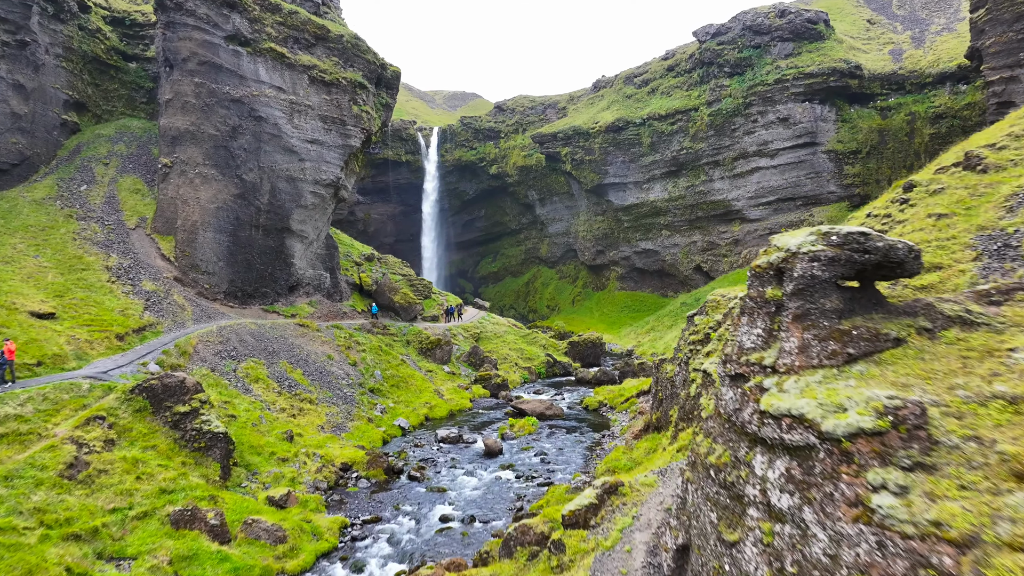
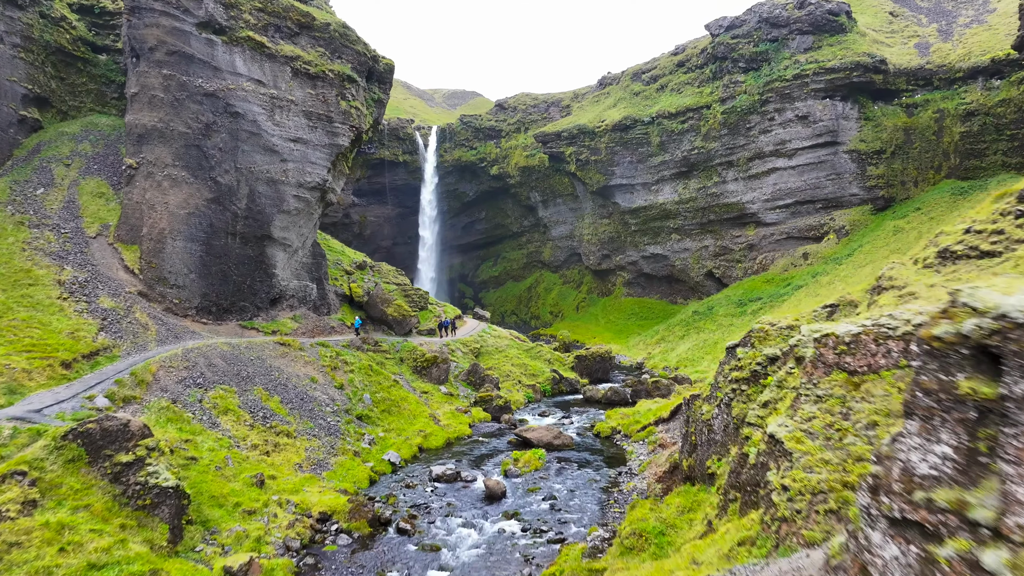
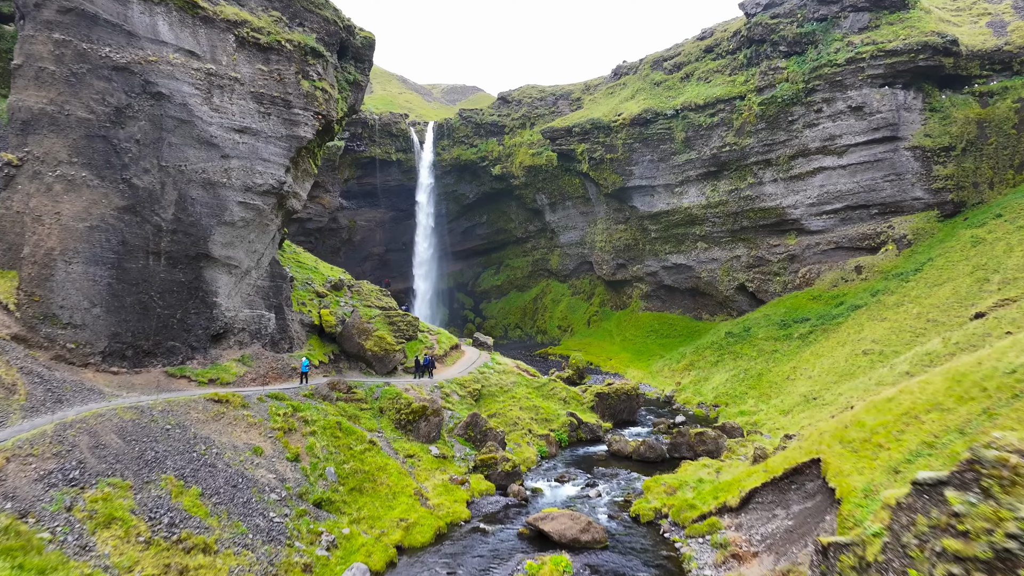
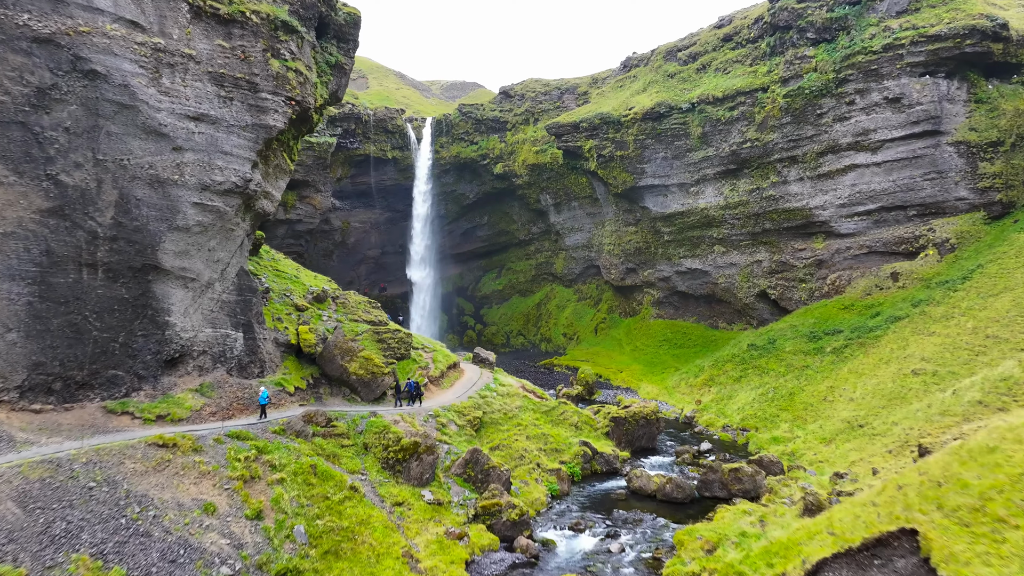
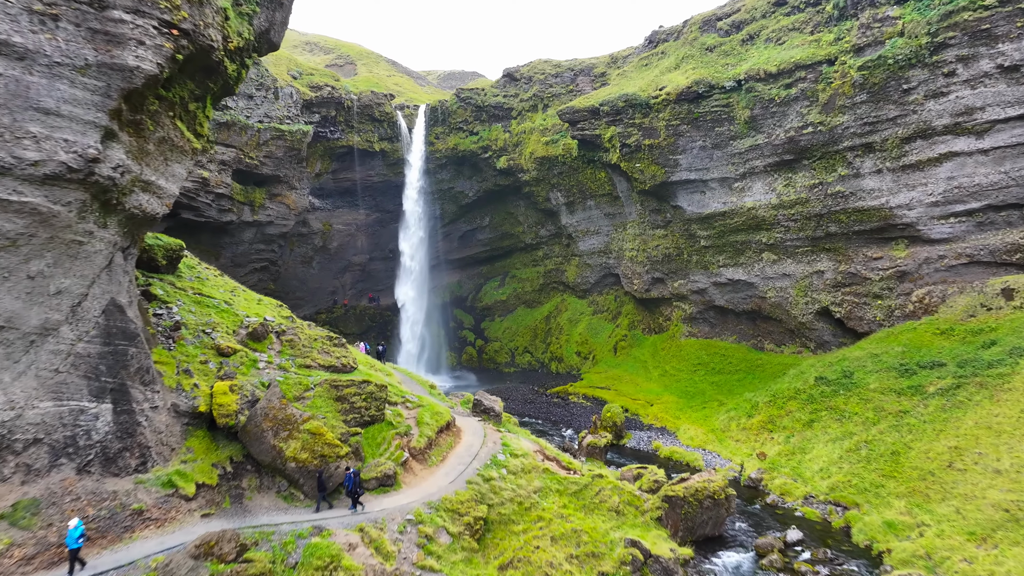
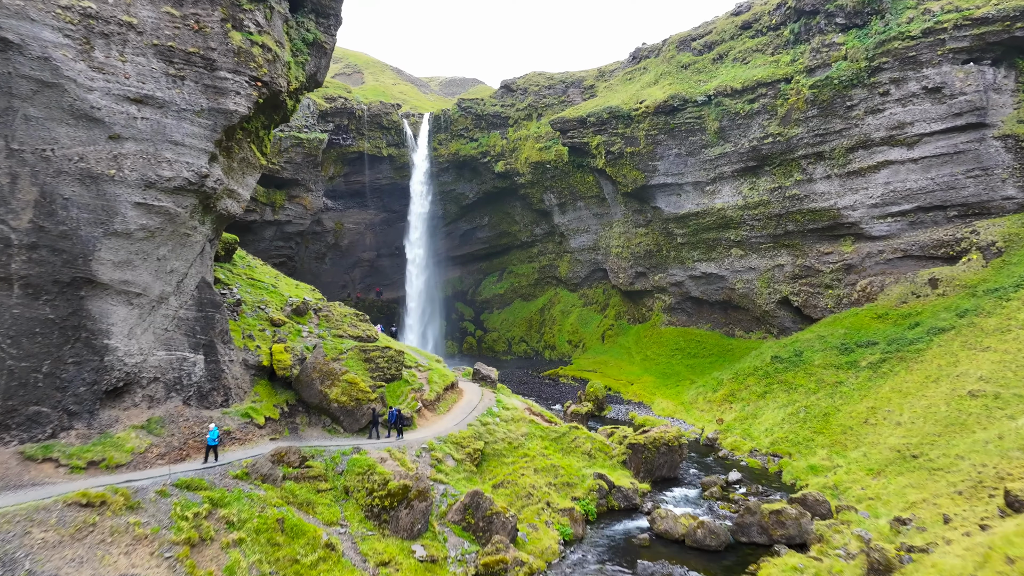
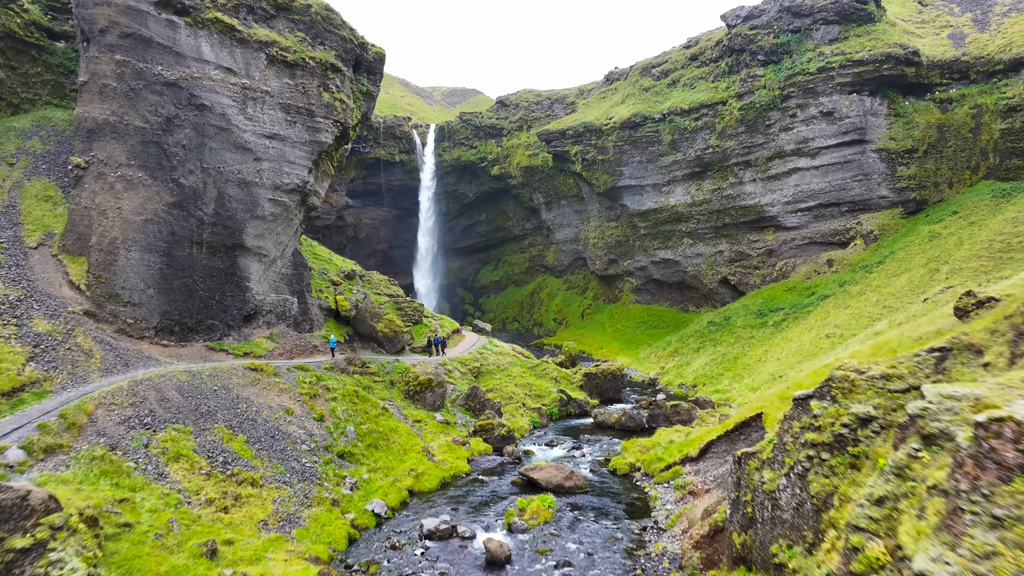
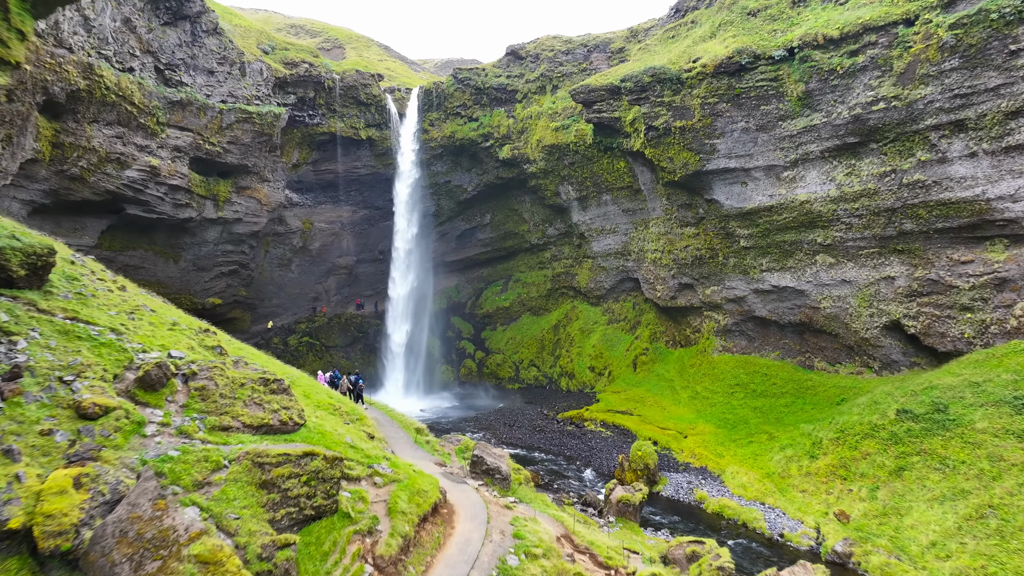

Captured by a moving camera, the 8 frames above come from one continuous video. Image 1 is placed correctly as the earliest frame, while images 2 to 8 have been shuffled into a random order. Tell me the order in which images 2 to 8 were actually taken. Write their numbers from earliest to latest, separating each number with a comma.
2, 7, 3, 4, 6, 5, 8
